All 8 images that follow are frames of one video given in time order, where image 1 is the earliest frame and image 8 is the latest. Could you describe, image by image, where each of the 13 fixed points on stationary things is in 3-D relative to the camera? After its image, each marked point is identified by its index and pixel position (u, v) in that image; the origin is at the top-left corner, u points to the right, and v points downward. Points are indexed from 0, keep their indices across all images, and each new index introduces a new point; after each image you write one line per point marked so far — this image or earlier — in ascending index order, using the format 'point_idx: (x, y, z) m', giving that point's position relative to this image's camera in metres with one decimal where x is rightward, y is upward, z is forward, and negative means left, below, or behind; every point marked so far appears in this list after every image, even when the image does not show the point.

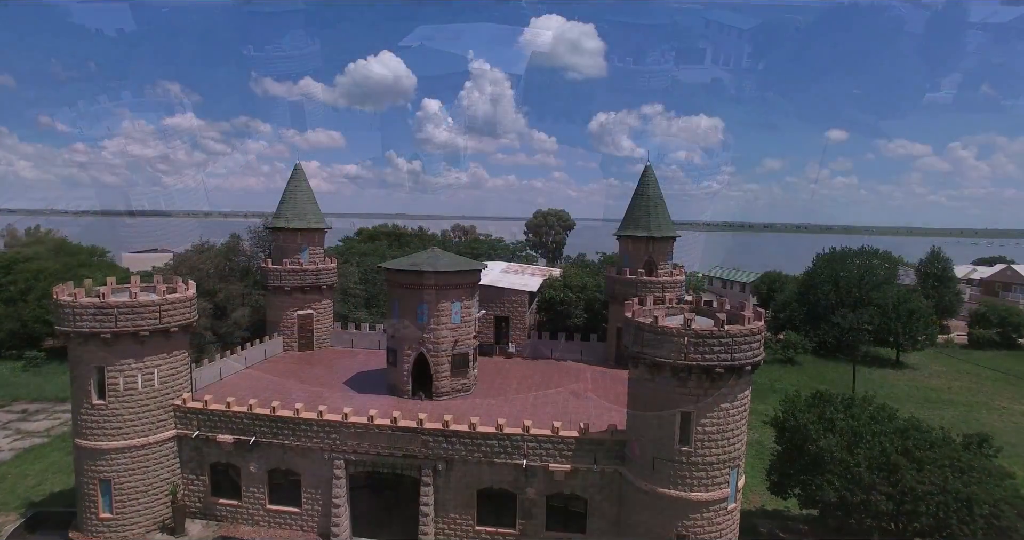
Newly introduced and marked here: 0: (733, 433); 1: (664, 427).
0: (+5.7, -4.2, +16.4) m
1: (+3.9, -4.0, +16.4) m
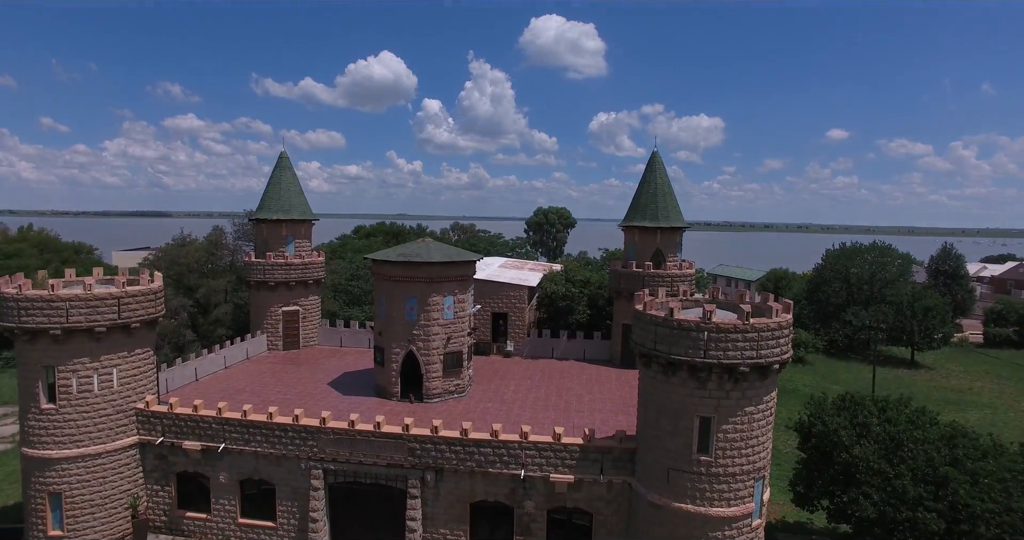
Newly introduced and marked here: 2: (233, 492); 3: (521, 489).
0: (+5.6, -3.9, +14.5) m
1: (+3.8, -3.7, +14.5) m
2: (-8.0, -6.3, +18.2) m
3: (+0.2, -5.7, +16.5) m
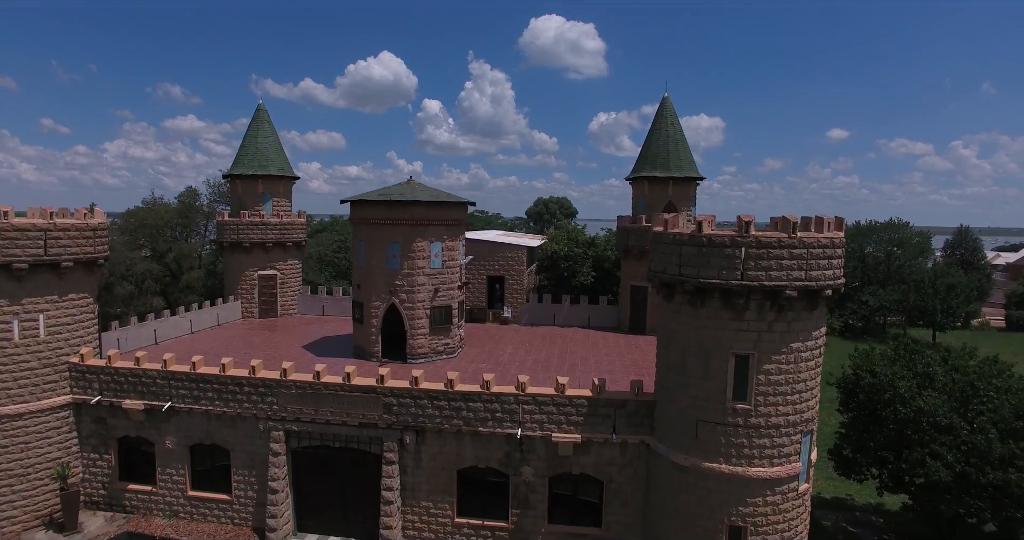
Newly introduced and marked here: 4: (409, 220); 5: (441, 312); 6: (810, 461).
0: (+5.5, -2.2, +11.9) m
1: (+3.7, -2.0, +11.8) m
2: (-8.1, -4.7, +15.6) m
3: (+0.1, -4.0, +13.9) m
4: (-3.0, +1.4, +18.4) m
5: (-2.1, -1.3, +19.2) m
6: (+5.8, -3.7, +12.5) m
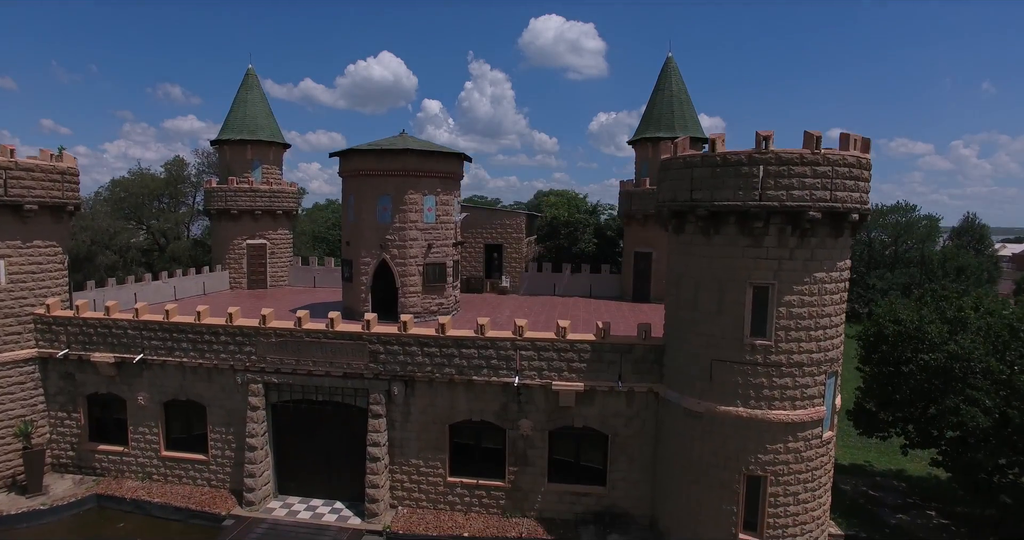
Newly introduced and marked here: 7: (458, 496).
0: (+5.4, -0.9, +10.8) m
1: (+3.6, -0.7, +10.8) m
2: (-8.2, -3.4, +14.5) m
3: (+0.1, -2.7, +12.9) m
4: (-3.0, +2.7, +17.4) m
5: (-2.2, 0.0, +18.1) m
6: (+5.8, -2.5, +11.4) m
7: (-1.1, -4.8, +13.5) m
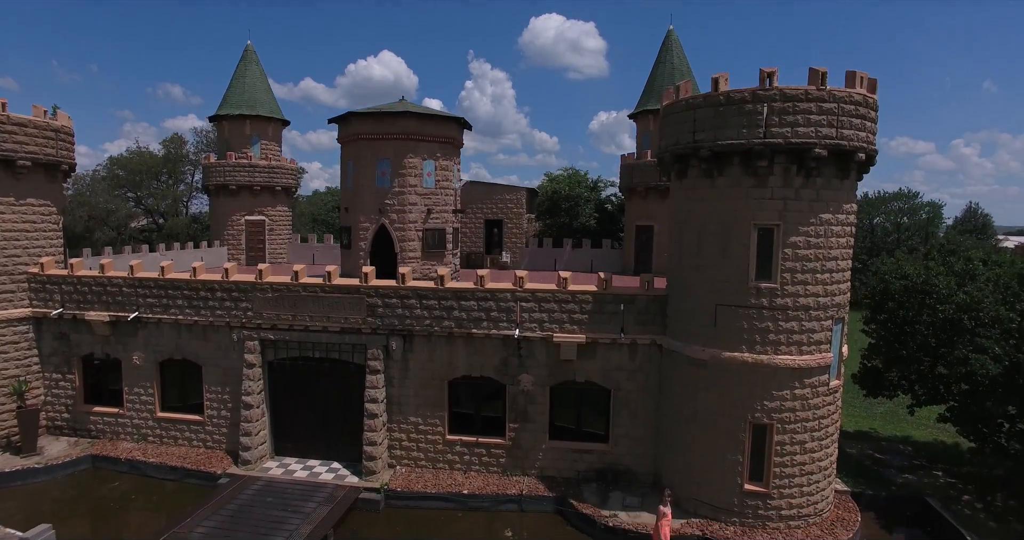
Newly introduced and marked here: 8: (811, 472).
0: (+5.5, +0.1, +10.6) m
1: (+3.6, +0.3, +10.6) m
2: (-8.1, -2.4, +14.3) m
3: (+0.1, -1.8, +12.7) m
4: (-3.0, +3.7, +17.1) m
5: (-2.2, +1.0, +17.9) m
6: (+5.8, -1.5, +11.2) m
7: (-1.1, -3.9, +13.2) m
8: (+5.2, -3.5, +11.0) m
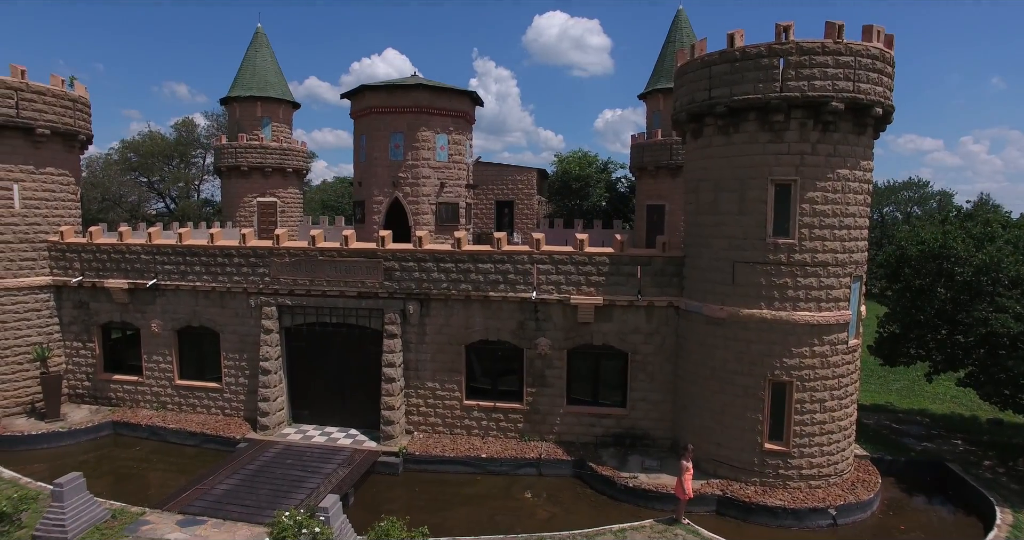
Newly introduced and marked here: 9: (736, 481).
0: (+5.8, +0.8, +10.6) m
1: (+4.0, +1.0, +10.6) m
2: (-7.8, -1.7, +14.4) m
3: (+0.4, -1.0, +12.7) m
4: (-2.7, +4.4, +17.2) m
5: (-1.8, +1.7, +17.9) m
6: (+6.1, -0.8, +11.2) m
7: (-0.8, -3.1, +13.3) m
8: (+5.5, -2.8, +11.0) m
9: (+3.9, -3.7, +11.1) m
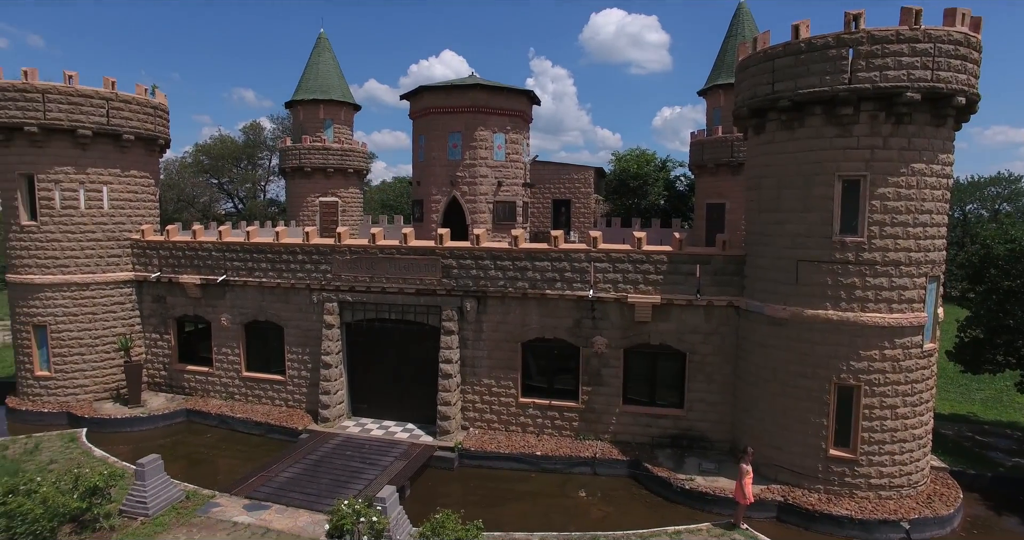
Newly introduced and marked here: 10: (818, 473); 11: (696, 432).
0: (+6.7, +0.8, +10.1) m
1: (+4.9, +1.0, +10.2) m
2: (-6.5, -1.6, +15.0) m
3: (+1.5, -1.0, +12.6) m
4: (-1.1, +4.5, +17.4) m
5: (-0.2, +1.8, +18.0) m
6: (+7.1, -0.8, +10.6) m
7: (+0.4, -3.1, +13.3) m
8: (+6.4, -2.8, +10.5) m
9: (+4.8, -3.7, +10.8) m
10: (+5.1, -3.4, +10.6) m
11: (+3.6, -3.2, +12.4) m
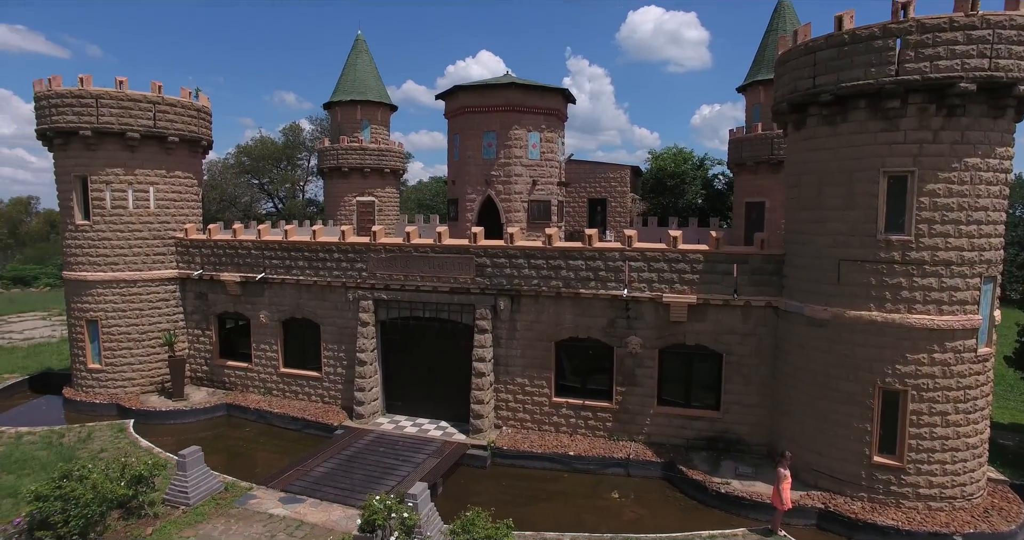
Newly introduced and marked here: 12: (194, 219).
0: (+7.2, +0.8, +9.6) m
1: (+5.4, +1.0, +9.9) m
2: (-5.7, -1.6, +15.3) m
3: (+2.2, -1.0, +12.5) m
4: (-0.2, +4.5, +17.3) m
5: (+0.7, +1.8, +18.0) m
6: (+7.6, -0.8, +10.2) m
7: (+1.0, -3.1, +13.3) m
8: (+6.9, -2.8, +10.1) m
9: (+5.4, -3.7, +10.4) m
10: (+5.6, -3.4, +10.3) m
11: (+4.2, -3.2, +12.2) m
12: (-8.3, +1.3, +16.4) m
